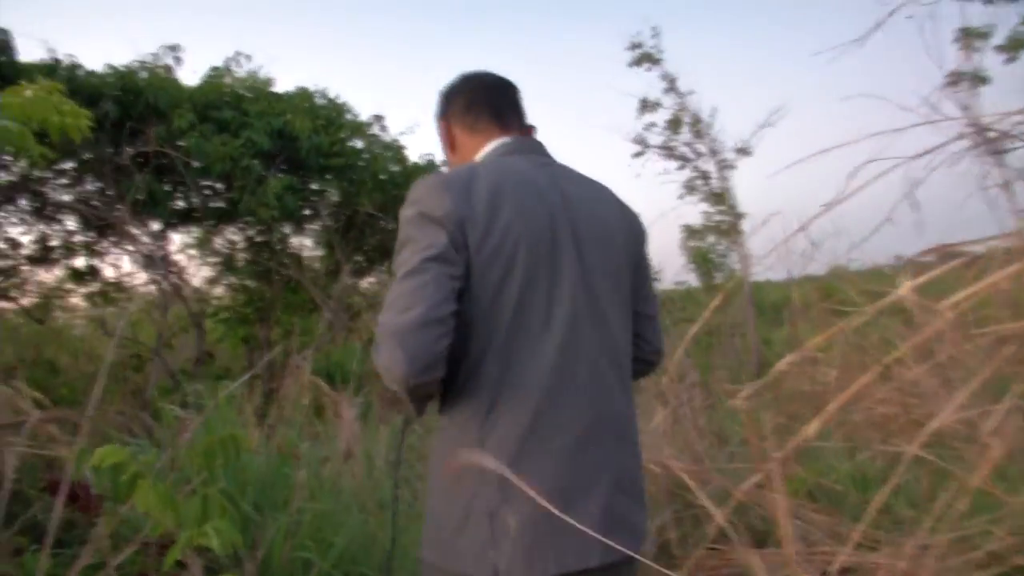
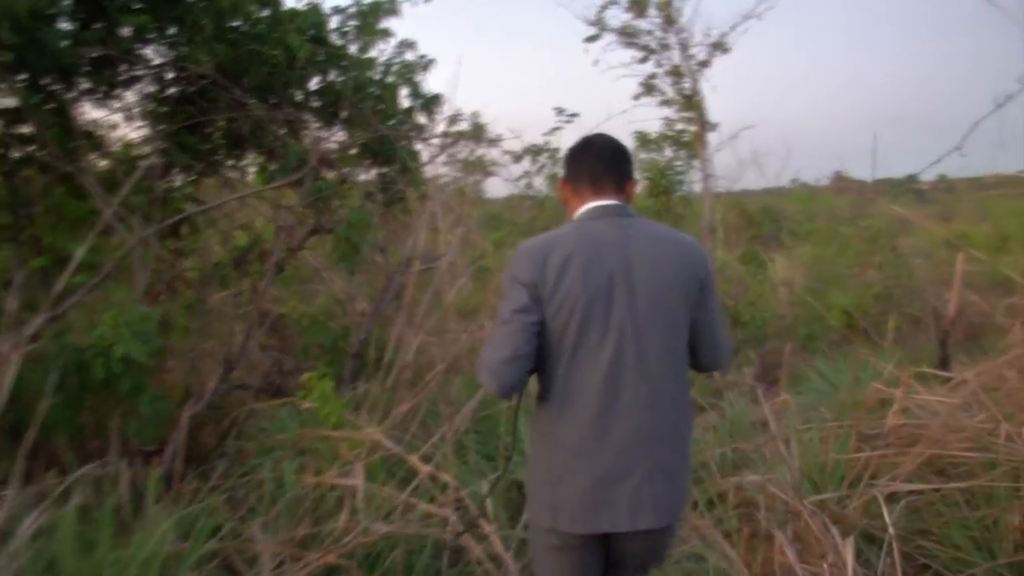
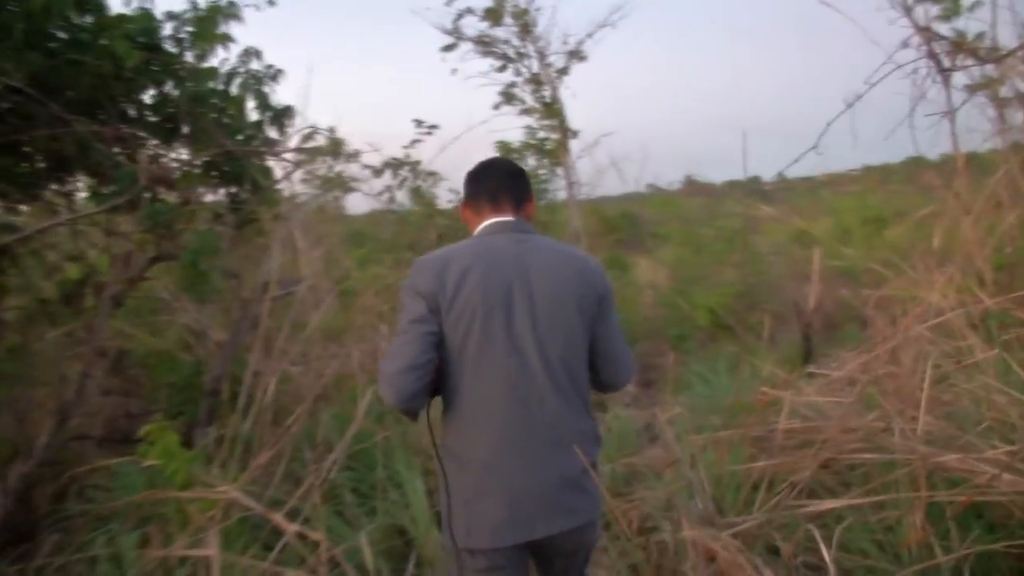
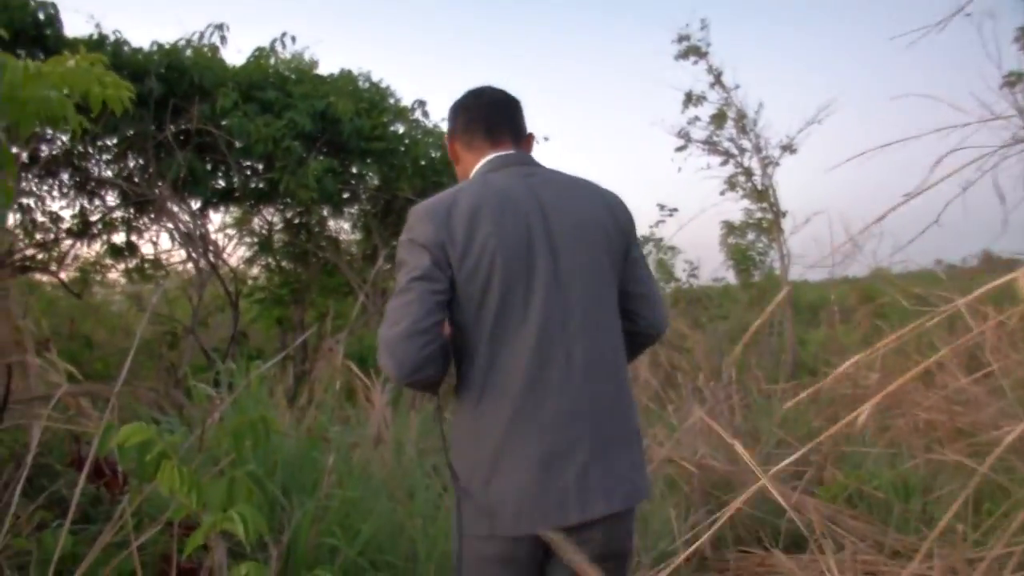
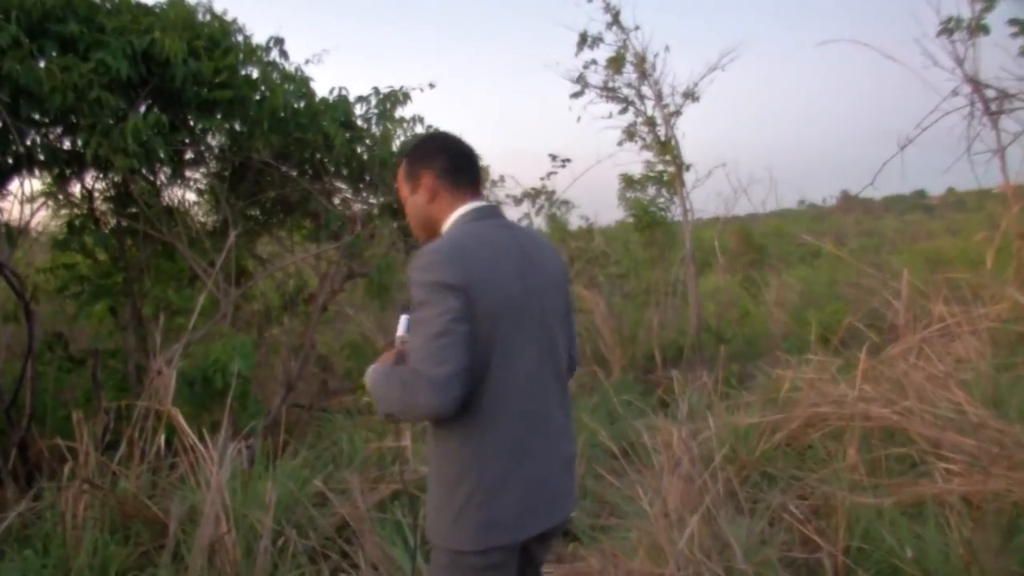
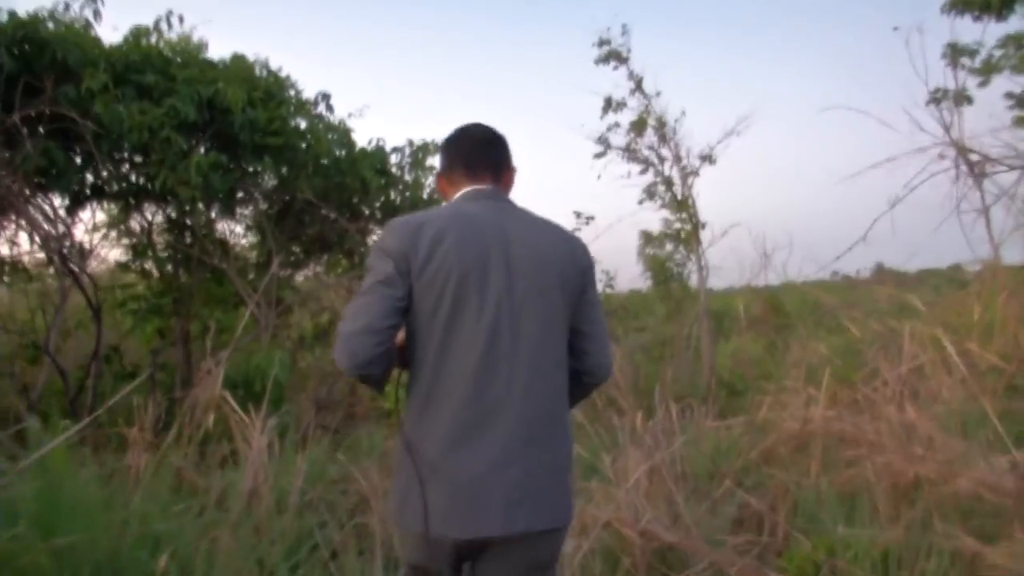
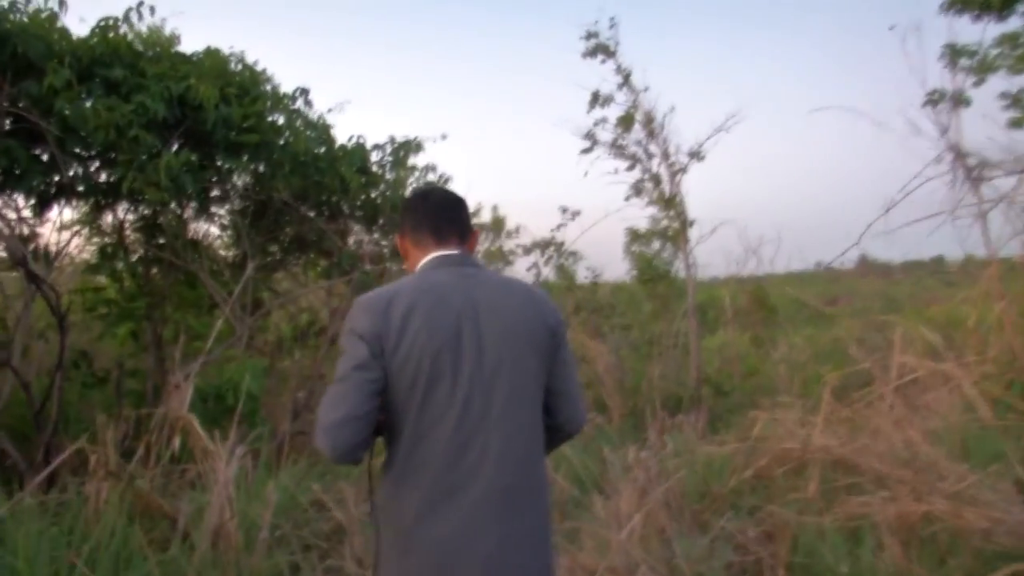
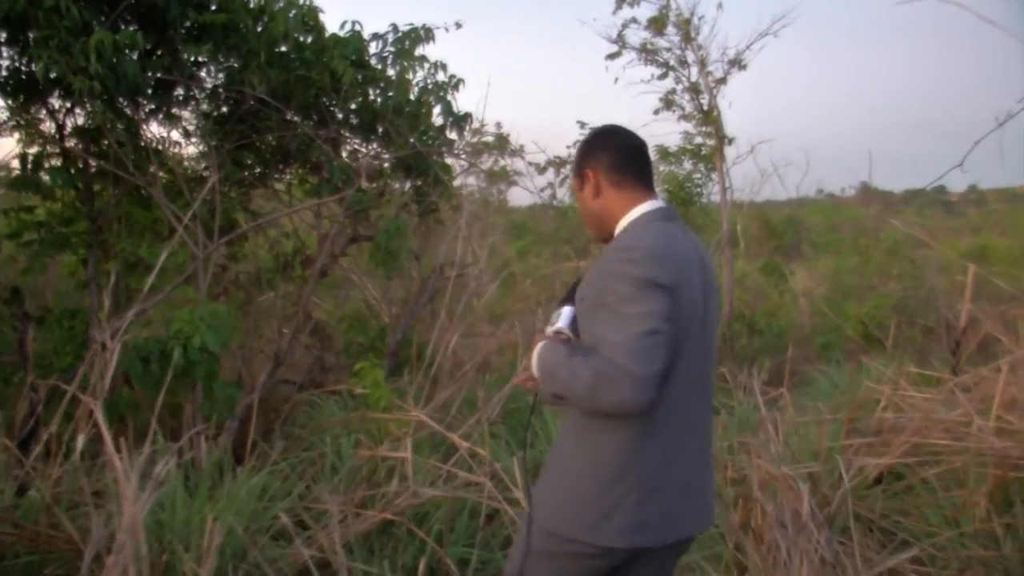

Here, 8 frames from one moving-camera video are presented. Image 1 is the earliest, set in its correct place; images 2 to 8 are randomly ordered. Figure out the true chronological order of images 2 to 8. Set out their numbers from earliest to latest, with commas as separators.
4, 6, 7, 5, 8, 2, 3
